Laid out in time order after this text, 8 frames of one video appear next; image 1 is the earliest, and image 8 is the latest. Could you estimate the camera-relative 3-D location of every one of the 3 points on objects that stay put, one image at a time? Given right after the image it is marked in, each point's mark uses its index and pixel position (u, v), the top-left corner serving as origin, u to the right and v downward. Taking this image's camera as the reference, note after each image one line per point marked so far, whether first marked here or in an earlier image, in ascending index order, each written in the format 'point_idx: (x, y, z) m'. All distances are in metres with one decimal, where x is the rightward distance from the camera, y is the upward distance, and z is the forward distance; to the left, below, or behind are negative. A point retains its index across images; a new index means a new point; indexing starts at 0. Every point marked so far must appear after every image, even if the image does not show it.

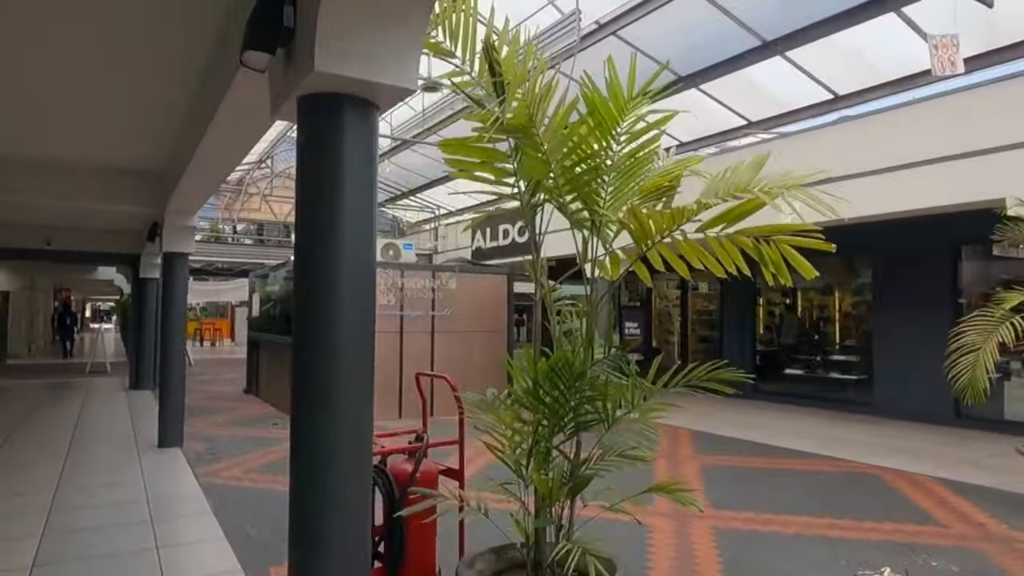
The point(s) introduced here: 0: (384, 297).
0: (-1.8, -0.1, +9.4) m
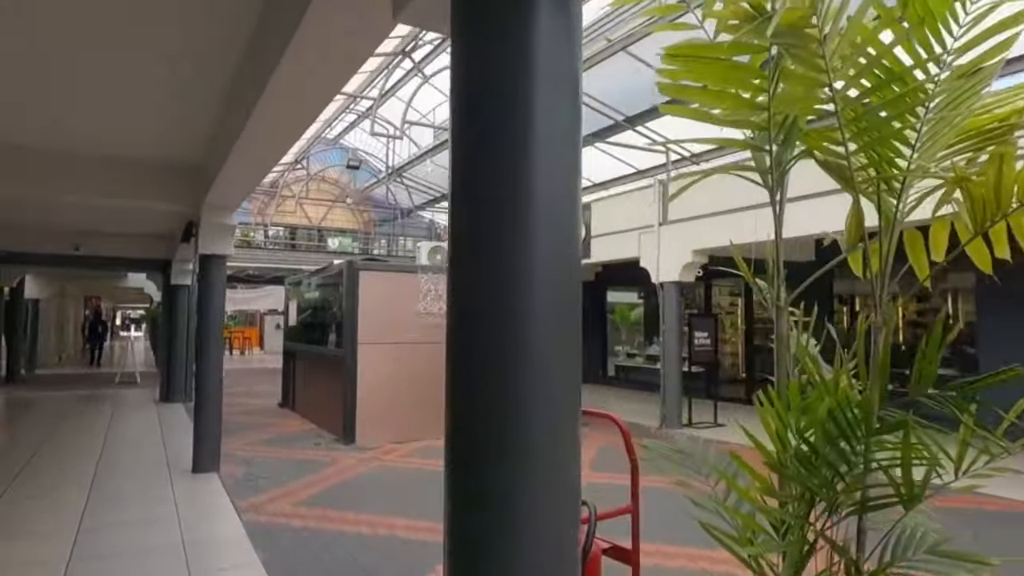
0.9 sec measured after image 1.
0: (-1.0, -0.2, +8.6) m
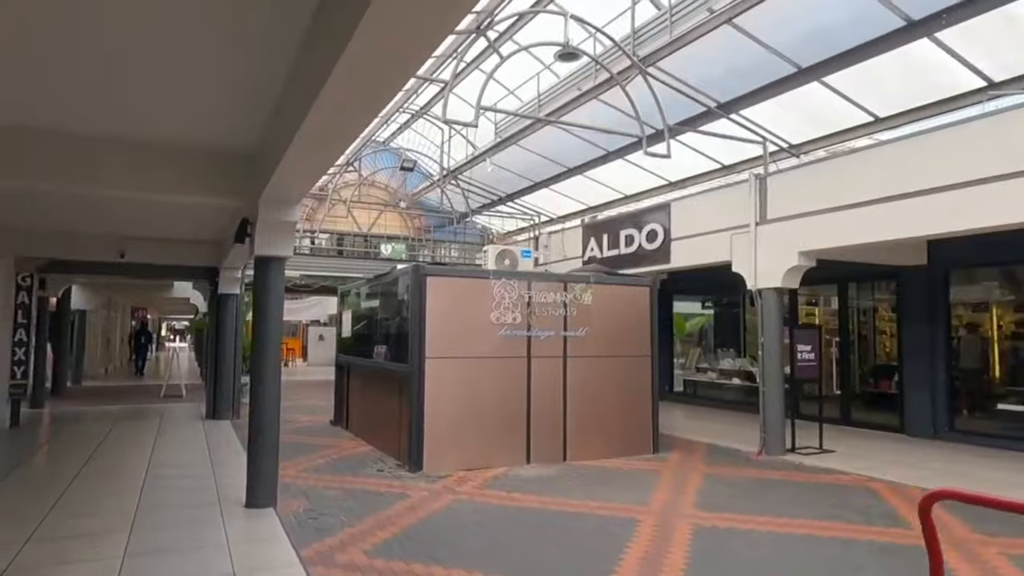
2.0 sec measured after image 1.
0: (0.0, -0.3, +7.7) m
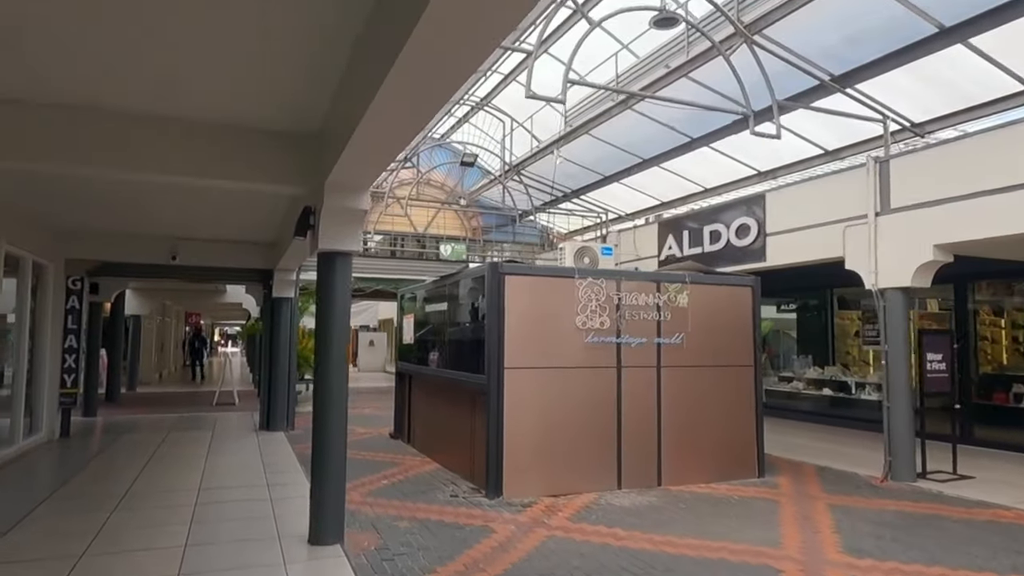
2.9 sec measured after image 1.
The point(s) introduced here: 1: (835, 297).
0: (+0.9, -0.3, +6.8) m
1: (+6.5, -0.2, +13.4) m
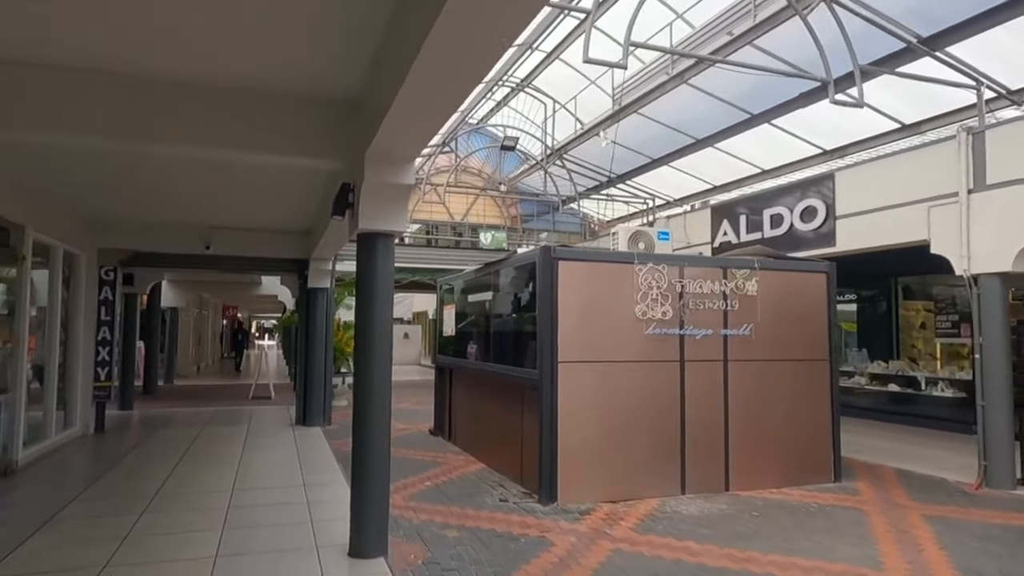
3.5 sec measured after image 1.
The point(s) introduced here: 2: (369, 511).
0: (+1.4, -0.2, +6.2) m
1: (+7.3, 0.0, +12.5) m
2: (-1.0, -1.5, +4.4) m
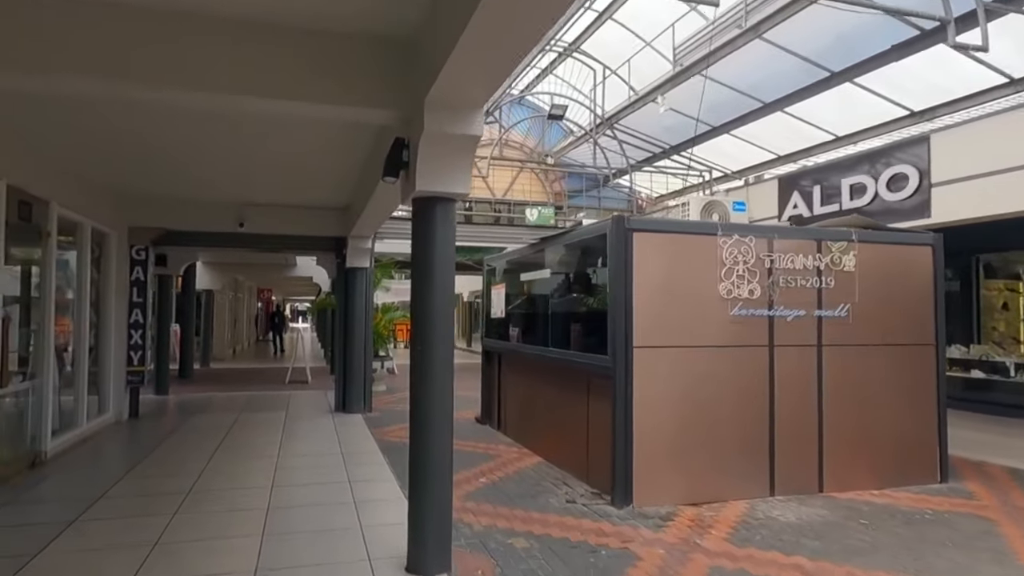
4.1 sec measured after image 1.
0: (+1.9, 0.0, +5.4) m
1: (+8.1, +0.4, +11.5) m
2: (-0.5, -1.3, +3.8) m
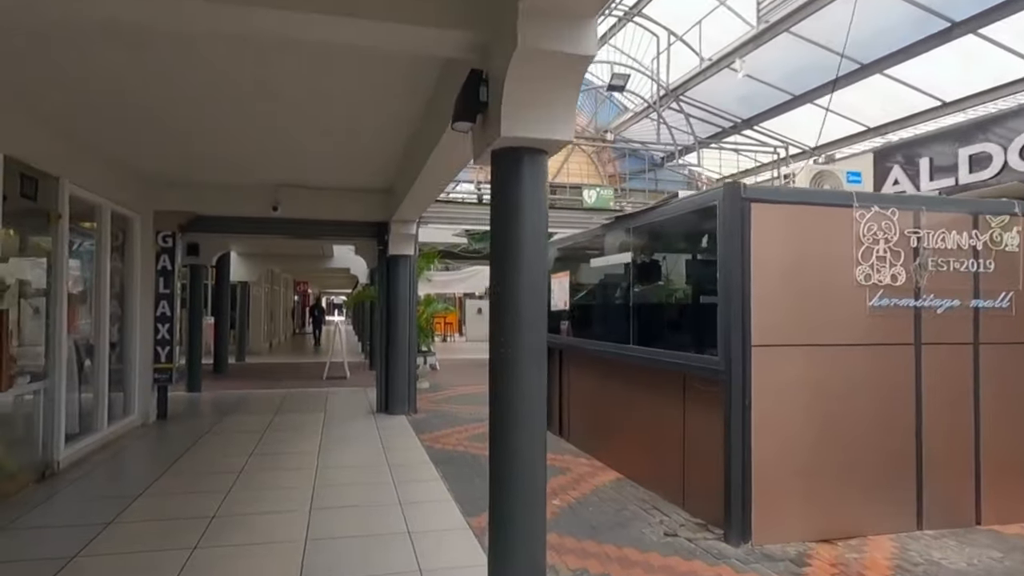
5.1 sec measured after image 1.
0: (+2.5, +0.1, +4.4) m
1: (+8.9, +0.6, +10.1) m
2: (0.0, -1.2, +2.9) m
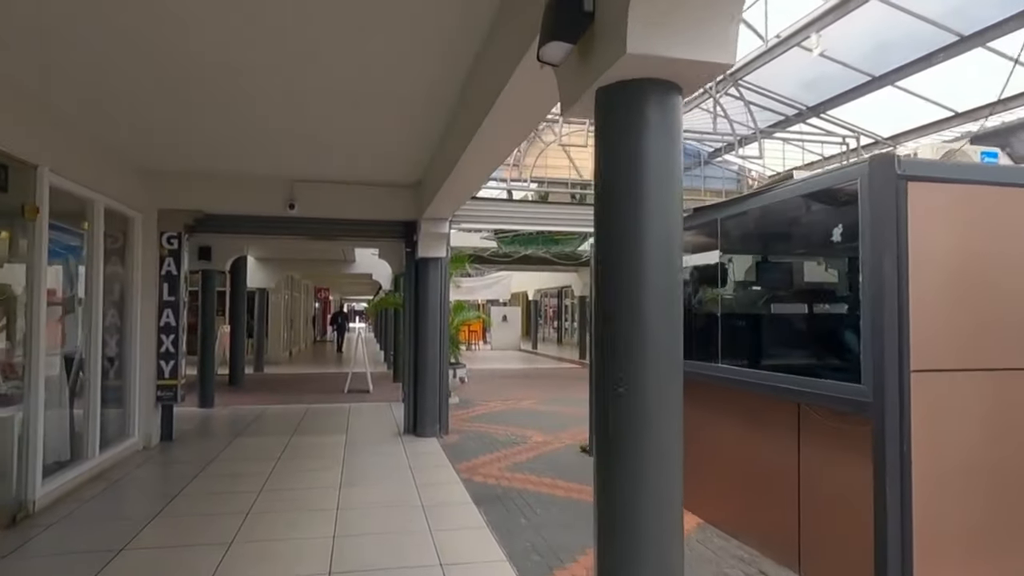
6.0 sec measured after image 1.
0: (+2.8, +0.1, +3.3) m
1: (+9.5, +0.5, +8.9) m
2: (+0.4, -1.3, +1.9) m
